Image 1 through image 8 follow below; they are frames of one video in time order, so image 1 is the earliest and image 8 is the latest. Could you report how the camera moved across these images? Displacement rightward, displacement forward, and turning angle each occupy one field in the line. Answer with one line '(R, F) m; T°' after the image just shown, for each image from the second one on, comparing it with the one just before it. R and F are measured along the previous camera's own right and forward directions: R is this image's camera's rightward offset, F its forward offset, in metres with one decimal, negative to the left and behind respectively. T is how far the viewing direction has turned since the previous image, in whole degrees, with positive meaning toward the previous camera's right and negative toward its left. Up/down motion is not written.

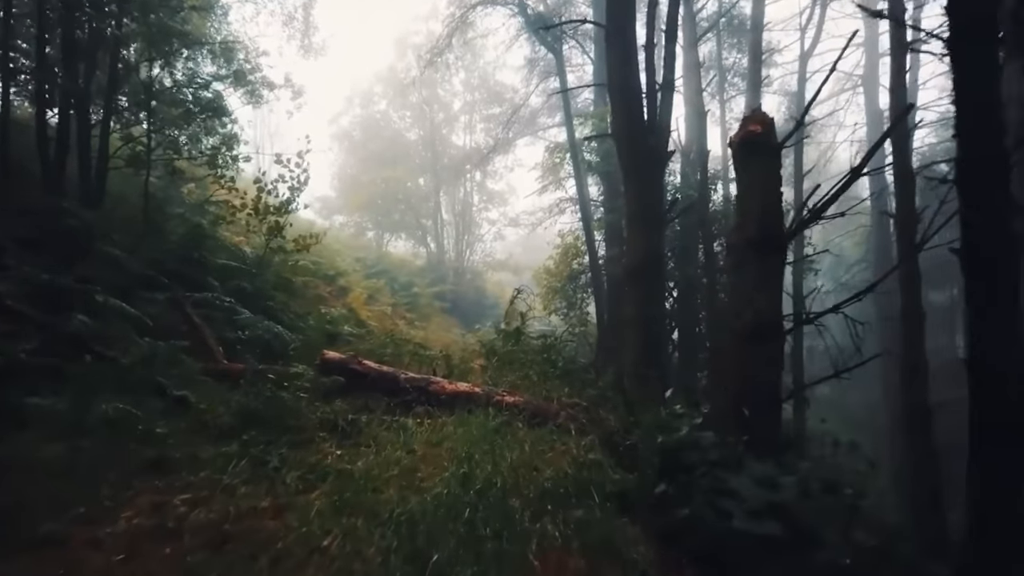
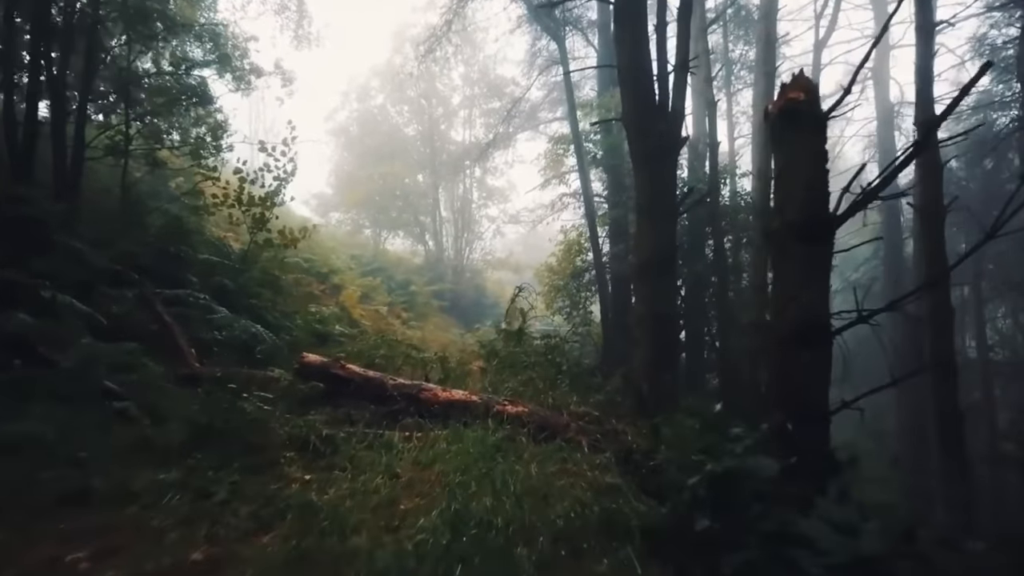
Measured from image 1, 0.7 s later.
(0.0, +0.6) m; 0°
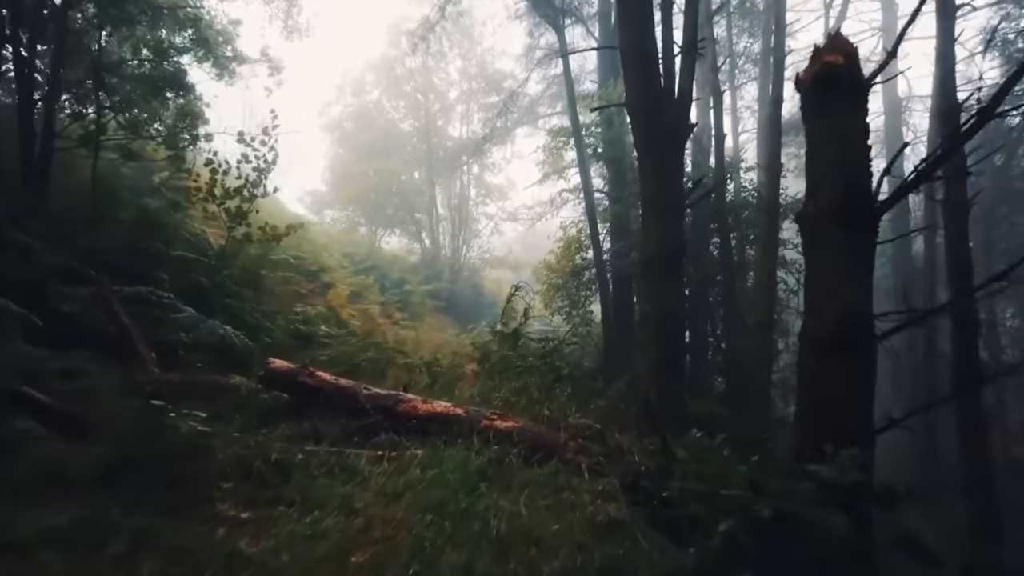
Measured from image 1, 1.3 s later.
(0.0, +0.5) m; 0°
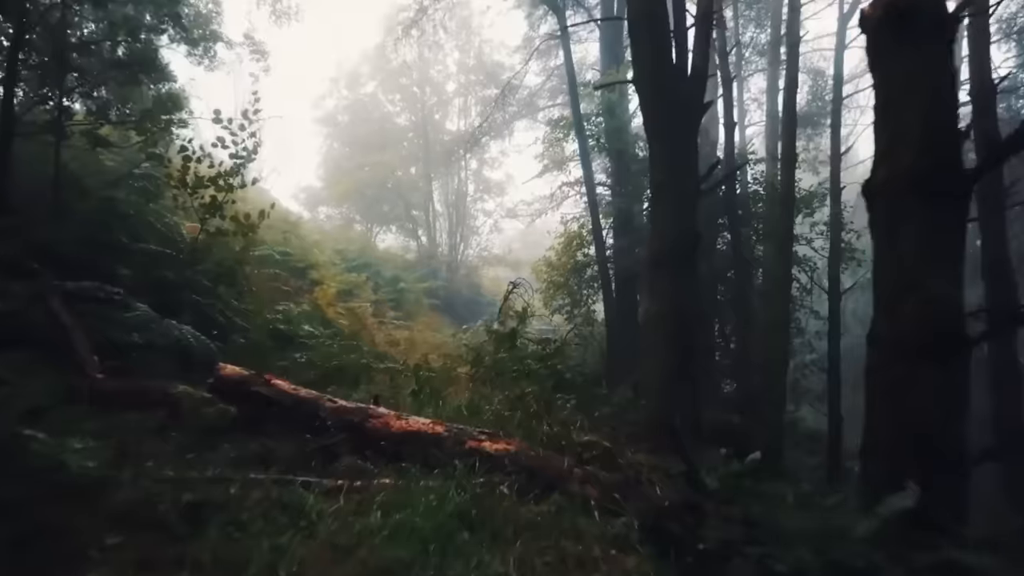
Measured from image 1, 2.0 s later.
(0.0, +0.7) m; 0°
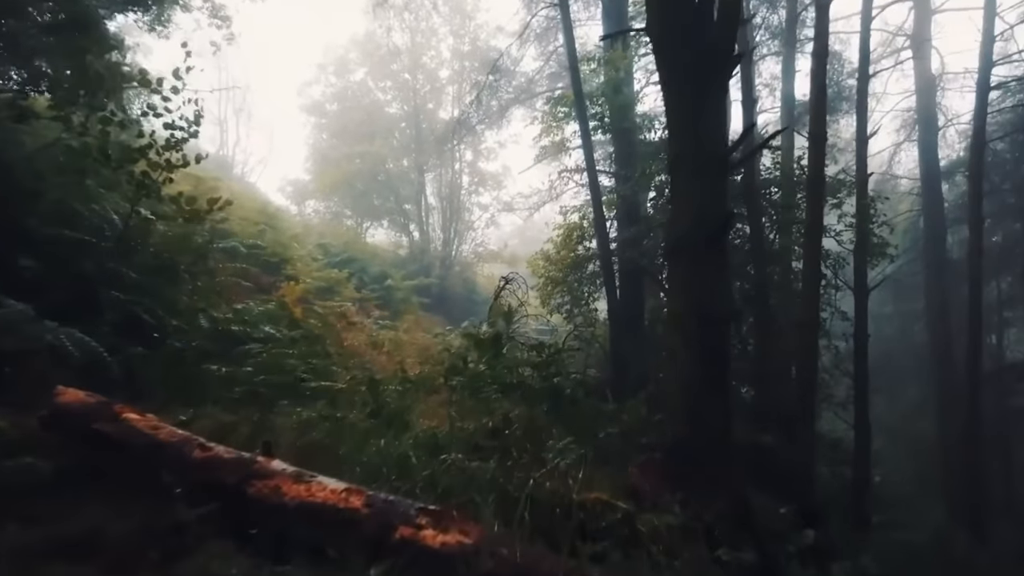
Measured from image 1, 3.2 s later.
(+0.1, +1.2) m; 0°
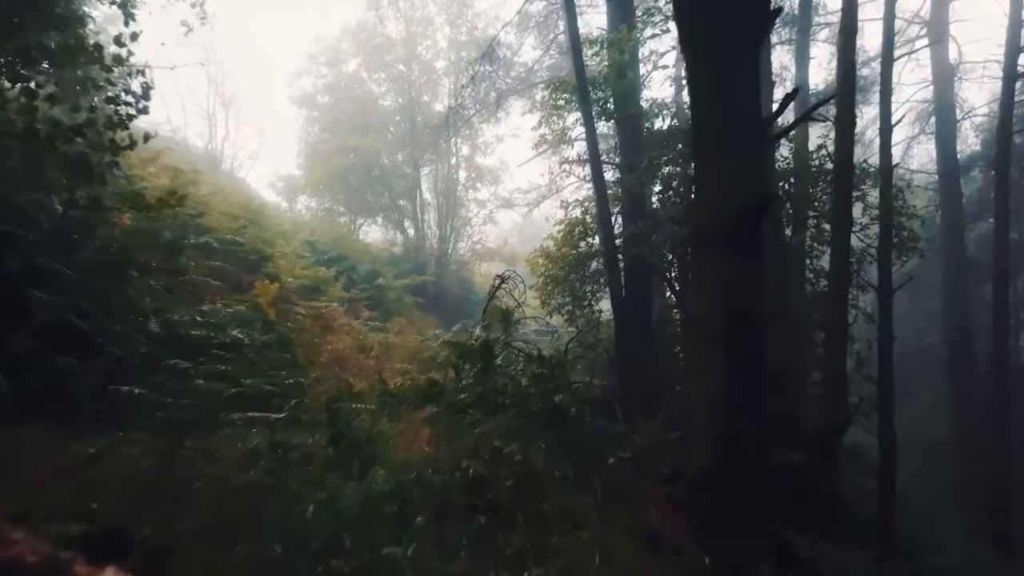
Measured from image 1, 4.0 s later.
(0.0, +0.8) m; 0°
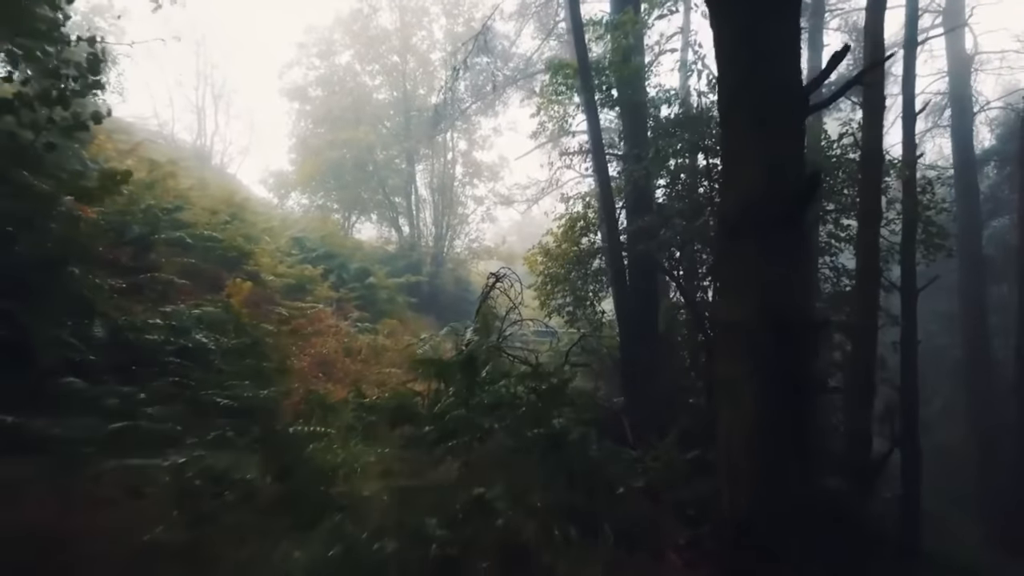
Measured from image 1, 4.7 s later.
(0.0, +0.7) m; 0°
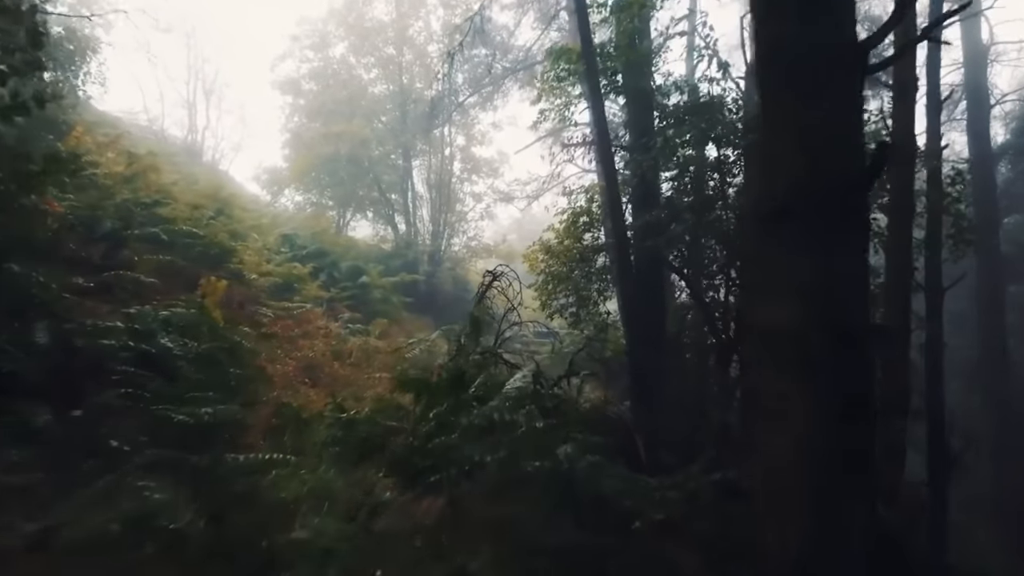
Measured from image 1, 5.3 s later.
(0.0, +0.6) m; 0°
